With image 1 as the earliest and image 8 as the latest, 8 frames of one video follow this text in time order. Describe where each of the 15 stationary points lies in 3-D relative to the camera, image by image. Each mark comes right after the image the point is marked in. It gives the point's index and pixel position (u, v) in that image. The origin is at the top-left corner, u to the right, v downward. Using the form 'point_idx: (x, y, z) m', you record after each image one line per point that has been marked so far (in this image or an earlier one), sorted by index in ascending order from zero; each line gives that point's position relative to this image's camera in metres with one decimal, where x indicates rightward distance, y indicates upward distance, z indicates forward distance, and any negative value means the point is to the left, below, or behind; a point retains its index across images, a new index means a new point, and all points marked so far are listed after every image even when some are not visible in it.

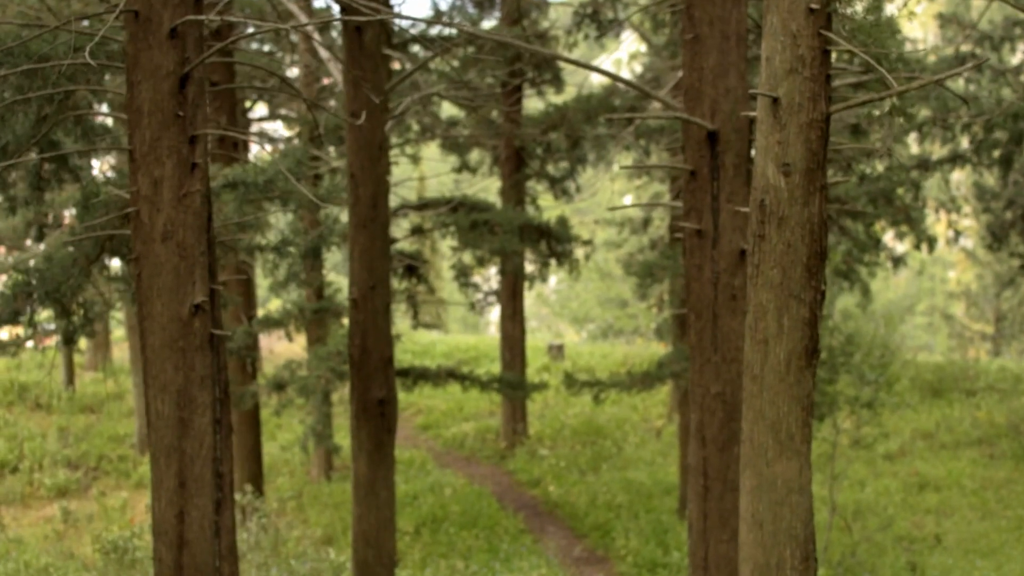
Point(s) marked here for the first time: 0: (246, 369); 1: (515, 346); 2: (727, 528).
0: (-2.1, -0.7, +15.6) m
1: (0.0, -0.6, +19.4) m
2: (+0.8, -0.9, +7.2) m
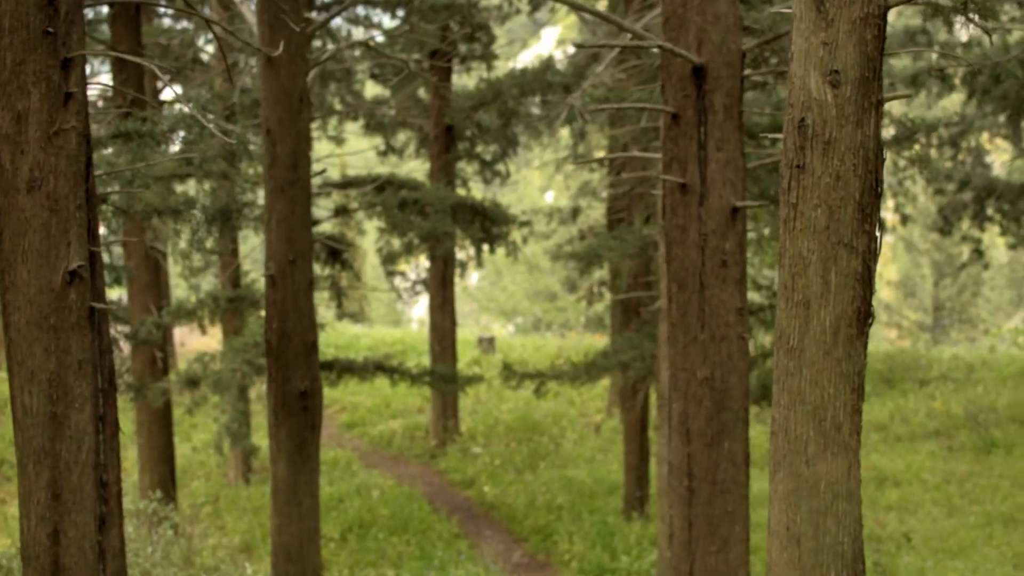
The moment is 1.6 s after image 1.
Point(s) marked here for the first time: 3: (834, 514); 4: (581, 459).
0: (-2.6, -0.6, +14.3) m
1: (-0.6, -0.5, +18.3) m
2: (+0.6, -0.8, +6.1) m
3: (+0.6, -0.4, +3.8) m
4: (+0.6, -1.5, +17.5) m
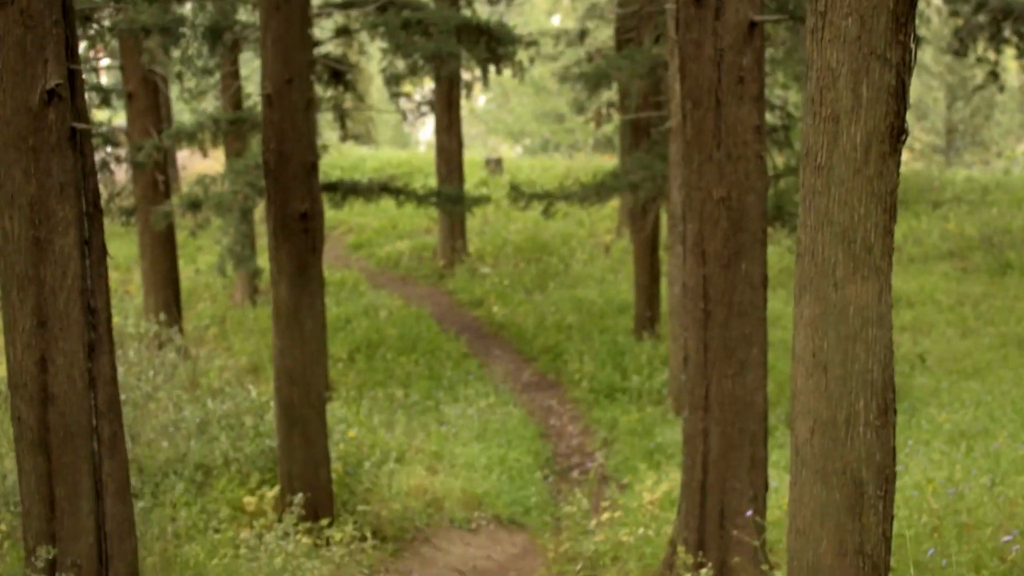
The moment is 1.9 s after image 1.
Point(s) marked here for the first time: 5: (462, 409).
0: (-2.5, +0.7, +14.1) m
1: (-0.5, +1.2, +18.0) m
2: (+0.7, -0.2, +5.9) m
3: (+0.6, -0.1, +3.6) m
4: (+0.7, +0.1, +17.3) m
5: (-0.3, -0.8, +12.2) m
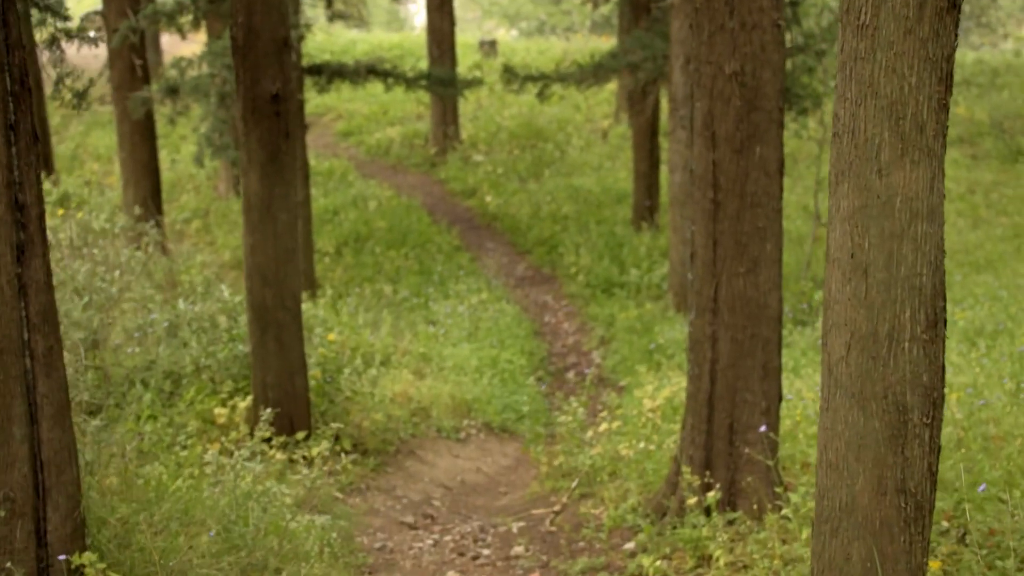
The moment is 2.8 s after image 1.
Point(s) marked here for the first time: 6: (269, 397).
0: (-2.6, +1.5, +13.4) m
1: (-0.6, +2.2, +17.3) m
2: (+0.6, +0.1, +5.3) m
3: (+0.6, +0.1, +3.0) m
4: (+0.6, +1.0, +16.7) m
5: (-0.3, -0.1, +11.6) m
6: (-0.9, -0.4, +7.0) m
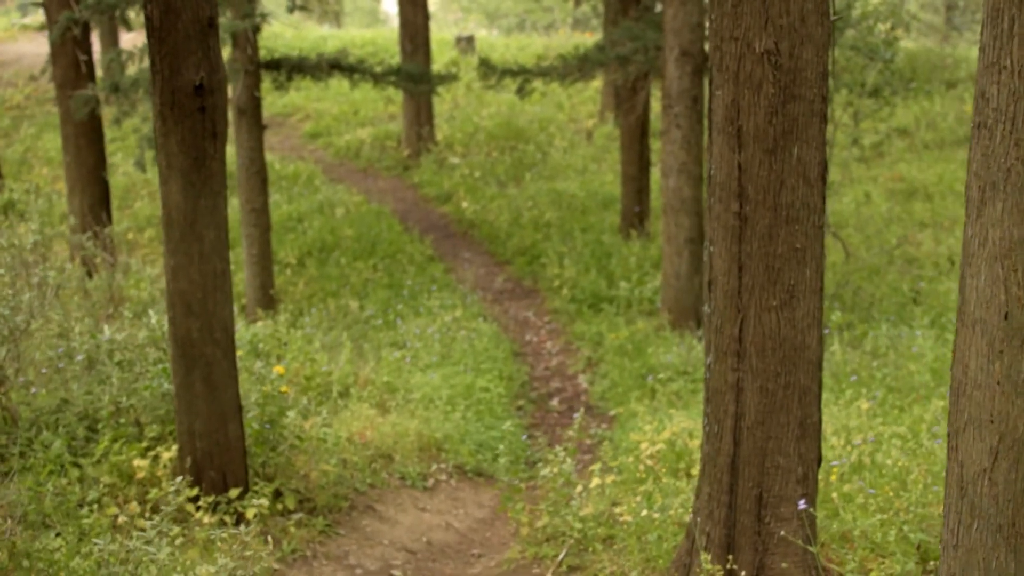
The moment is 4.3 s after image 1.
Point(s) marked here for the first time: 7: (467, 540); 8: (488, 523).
0: (-2.7, +1.4, +12.3) m
1: (-0.8, +2.1, +16.2) m
2: (+0.6, 0.0, +4.2) m
3: (+0.6, 0.0, +1.9) m
4: (+0.5, +0.9, +15.6) m
5: (-0.5, -0.2, +10.5) m
6: (-0.9, -0.5, +5.8) m
7: (-0.1, -0.8, +6.4) m
8: (-0.1, -0.8, +6.6) m
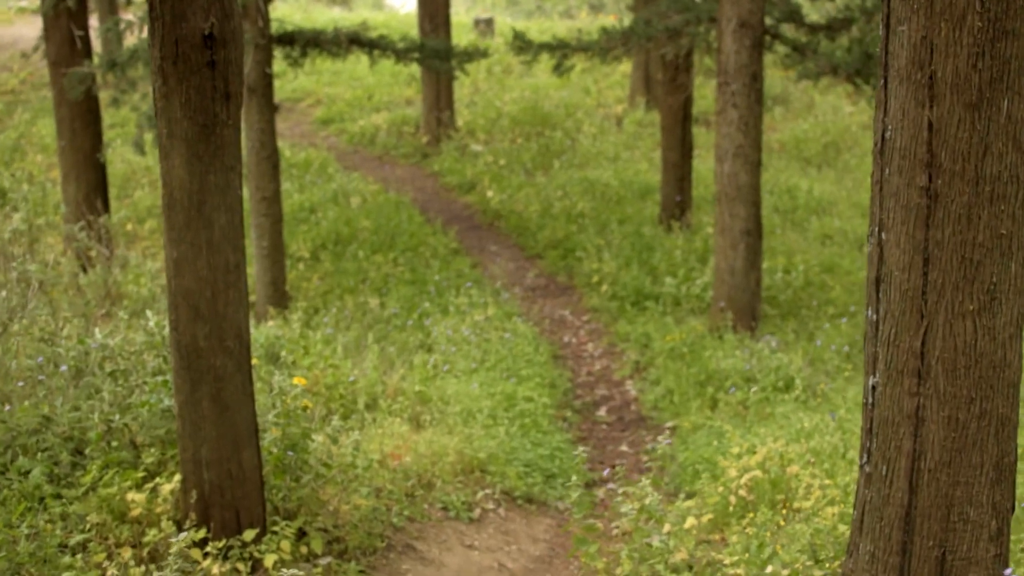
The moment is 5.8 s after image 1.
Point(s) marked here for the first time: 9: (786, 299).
0: (-2.5, +1.4, +11.3) m
1: (-0.6, +2.1, +15.1) m
2: (+0.7, 0.0, +3.1) m
3: (+0.7, 0.0, +0.9) m
4: (+0.7, +1.0, +14.6) m
5: (-0.3, -0.2, +9.5) m
6: (-0.7, -0.5, +4.8) m
7: (0.0, -0.8, +5.3) m
8: (+0.1, -0.8, +5.6) m
9: (+1.5, -0.1, +10.6) m
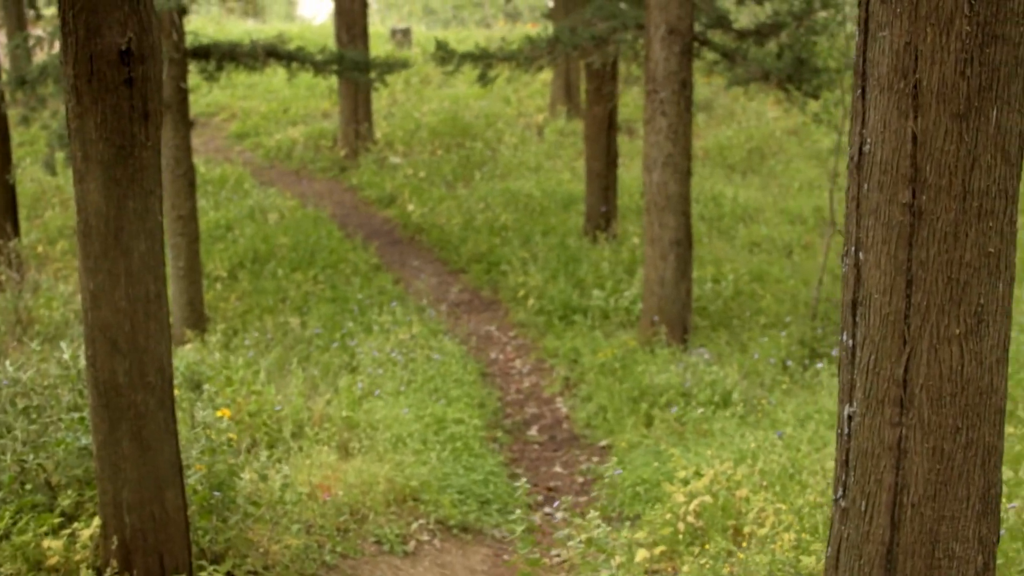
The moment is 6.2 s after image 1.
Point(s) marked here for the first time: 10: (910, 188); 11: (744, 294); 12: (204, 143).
0: (-3.0, +1.2, +10.9) m
1: (-1.2, +2.0, +14.8) m
2: (+0.7, 0.0, +2.9) m
3: (+0.8, 0.0, +0.6) m
4: (+0.1, +0.9, +14.3) m
5: (-0.6, -0.3, +9.2) m
6: (-0.9, -0.5, +4.5) m
7: (-0.1, -0.9, +5.1) m
8: (-0.1, -0.8, +5.3) m
9: (+1.1, -0.1, +10.4) m
10: (+0.6, +0.1, +2.9) m
11: (+1.3, 0.0, +10.8) m
12: (-2.5, +1.2, +16.3) m
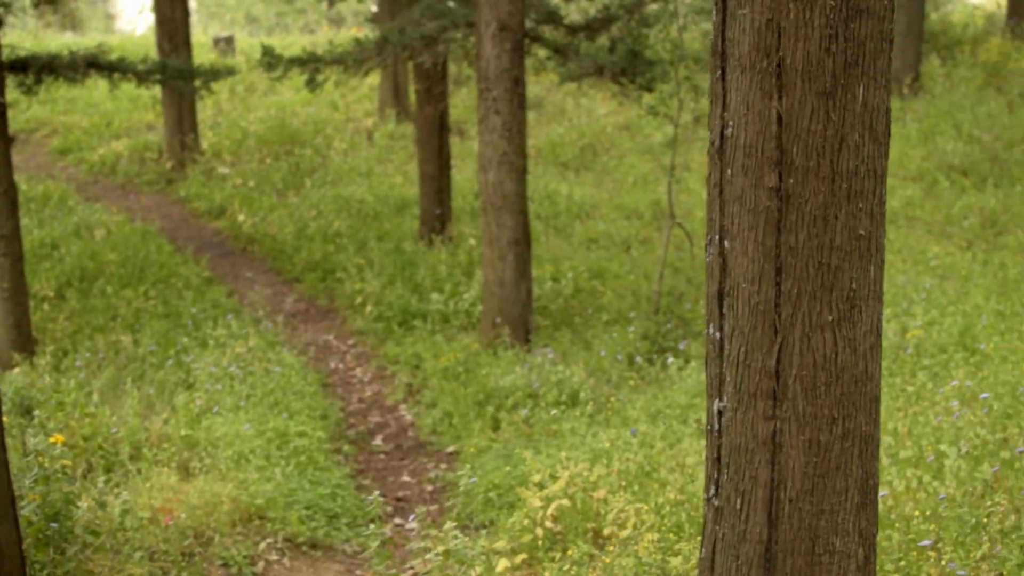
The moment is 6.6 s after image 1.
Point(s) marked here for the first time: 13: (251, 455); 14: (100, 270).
0: (-3.9, +1.1, +10.4) m
1: (-2.5, +1.9, +14.5) m
2: (+0.5, 0.0, +2.8) m
3: (+0.8, 0.0, +0.5) m
4: (-1.1, +0.8, +14.1) m
5: (-1.3, -0.3, +9.0) m
6: (-1.2, -0.6, +4.3) m
7: (-0.5, -0.9, +4.9) m
8: (-0.4, -0.9, +5.1) m
9: (+0.2, -0.1, +10.3) m
10: (+0.4, +0.2, +2.8) m
11: (+0.4, 0.0, +10.7) m
12: (-3.9, +1.0, +15.8) m
13: (-0.9, -0.6, +6.7) m
14: (-2.4, +0.1, +11.6) m
